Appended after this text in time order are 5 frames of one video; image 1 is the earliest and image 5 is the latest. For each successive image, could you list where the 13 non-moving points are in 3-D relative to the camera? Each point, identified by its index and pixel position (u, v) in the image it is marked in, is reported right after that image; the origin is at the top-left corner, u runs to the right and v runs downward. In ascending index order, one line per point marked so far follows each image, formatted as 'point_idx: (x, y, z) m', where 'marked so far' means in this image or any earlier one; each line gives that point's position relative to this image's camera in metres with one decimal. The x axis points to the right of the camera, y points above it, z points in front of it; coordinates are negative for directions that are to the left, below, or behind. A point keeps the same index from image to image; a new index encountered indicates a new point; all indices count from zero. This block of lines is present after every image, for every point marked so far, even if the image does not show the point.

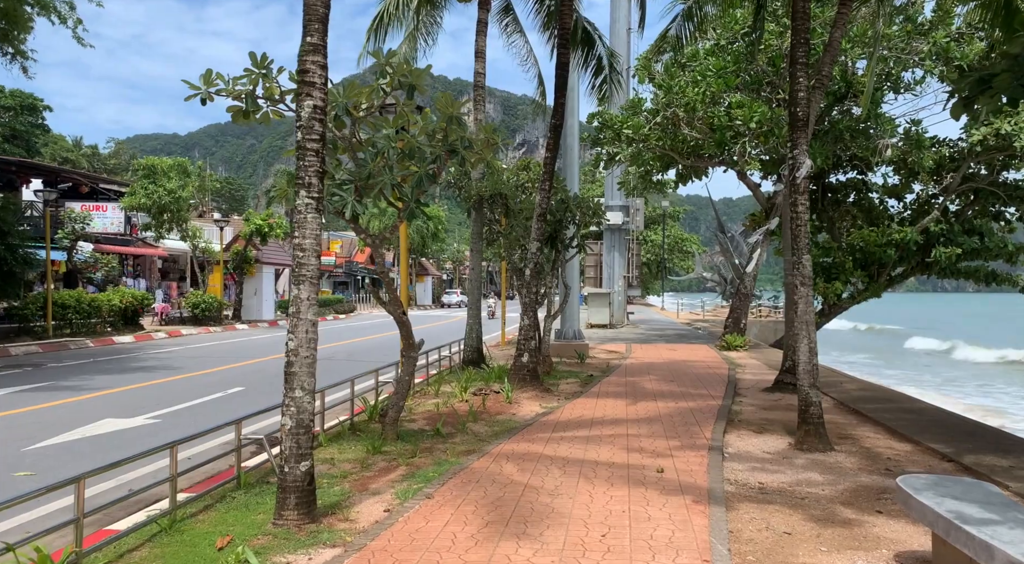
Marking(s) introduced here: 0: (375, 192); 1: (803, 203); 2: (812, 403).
0: (-1.3, +0.9, +6.6) m
1: (+3.1, +0.9, +7.2) m
2: (+3.1, -1.3, +7.0) m
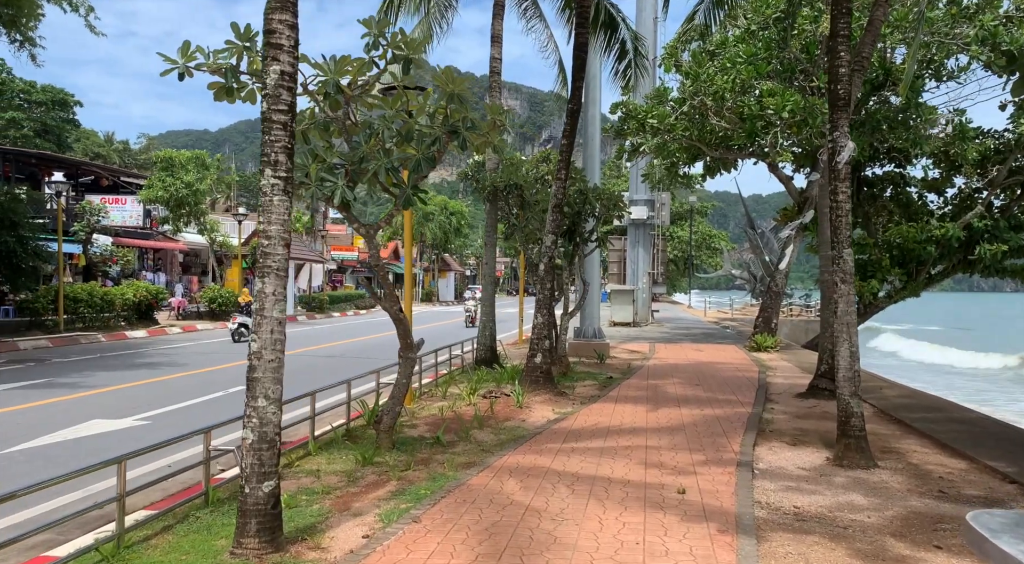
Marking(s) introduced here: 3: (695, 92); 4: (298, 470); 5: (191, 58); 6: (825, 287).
0: (-1.3, +0.9, +6.0) m
1: (+3.2, +0.9, +6.5) m
2: (+3.2, -1.2, +6.3) m
3: (+4.5, +4.7, +16.7) m
4: (-1.8, -1.6, +5.7) m
5: (-2.7, +1.9, +5.7) m
6: (+4.7, -0.1, +10.1) m
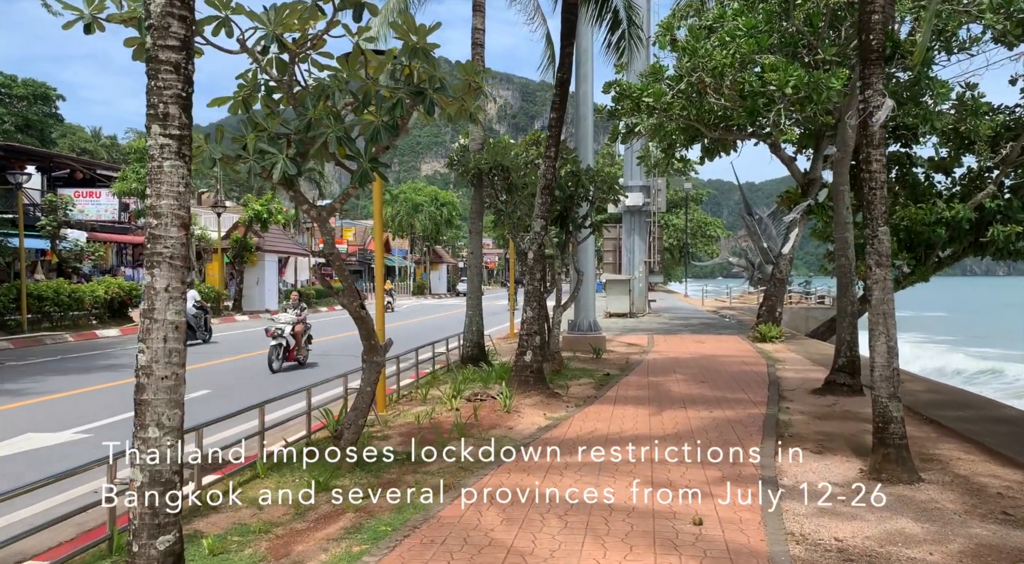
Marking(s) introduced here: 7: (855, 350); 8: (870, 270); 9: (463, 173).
0: (-1.5, +1.0, +5.0) m
1: (+3.0, +1.0, +5.6) m
2: (+3.0, -1.1, +5.4) m
3: (+4.2, +5.0, +15.7) m
4: (-1.9, -1.5, +4.8) m
5: (-2.9, +1.9, +4.7) m
6: (+4.5, +0.1, +9.2) m
7: (+4.6, -0.9, +9.0) m
8: (+3.0, +0.1, +5.6) m
9: (-0.8, +1.8, +11.4) m
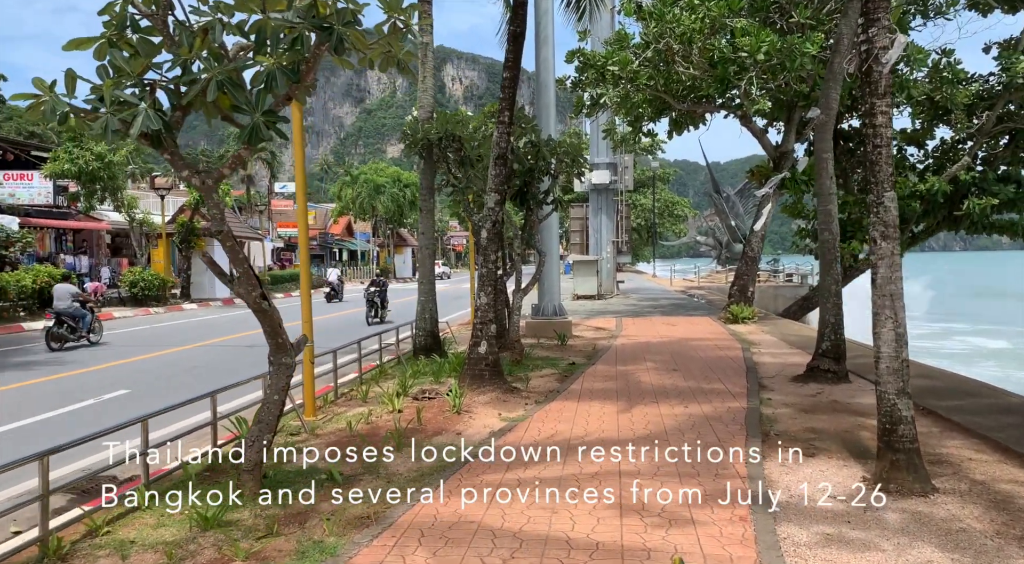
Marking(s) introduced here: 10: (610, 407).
0: (-1.9, +1.1, +4.0) m
1: (+2.6, +1.2, +4.7) m
2: (+2.6, -0.9, +4.6) m
3: (+3.2, +5.4, +14.8) m
4: (-2.3, -1.5, +3.7) m
5: (-3.3, +2.0, +3.5) m
6: (+3.9, +0.4, +8.5) m
7: (+4.0, -0.6, +8.3) m
8: (+2.5, +0.3, +4.7) m
9: (-1.5, +2.1, +10.3) m
10: (+1.0, -1.3, +6.9) m
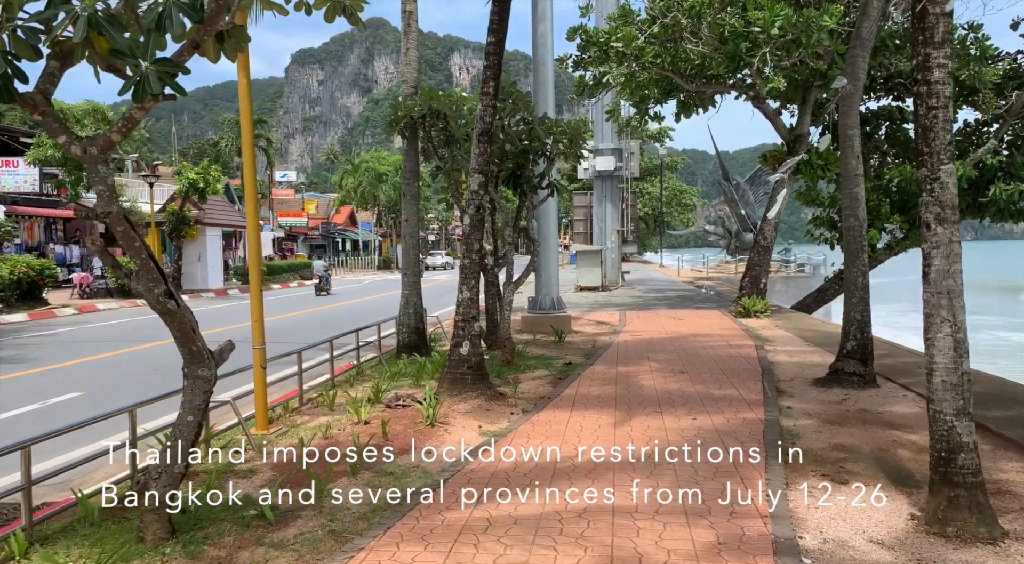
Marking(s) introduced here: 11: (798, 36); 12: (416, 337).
0: (-2.0, +1.1, +3.1) m
1: (+2.4, +1.2, +3.8) m
2: (+2.5, -0.9, +3.7) m
3: (+3.2, +5.6, +13.8) m
4: (-2.5, -1.4, +2.9) m
5: (-3.5, +2.0, +2.7) m
6: (+3.8, +0.5, +7.5) m
7: (+3.9, -0.5, +7.4) m
8: (+2.4, +0.3, +3.9) m
9: (-1.6, +2.2, +9.4) m
10: (+0.9, -1.2, +6.1) m
11: (+5.2, +4.5, +12.0) m
12: (-1.4, -0.8, +9.5) m
